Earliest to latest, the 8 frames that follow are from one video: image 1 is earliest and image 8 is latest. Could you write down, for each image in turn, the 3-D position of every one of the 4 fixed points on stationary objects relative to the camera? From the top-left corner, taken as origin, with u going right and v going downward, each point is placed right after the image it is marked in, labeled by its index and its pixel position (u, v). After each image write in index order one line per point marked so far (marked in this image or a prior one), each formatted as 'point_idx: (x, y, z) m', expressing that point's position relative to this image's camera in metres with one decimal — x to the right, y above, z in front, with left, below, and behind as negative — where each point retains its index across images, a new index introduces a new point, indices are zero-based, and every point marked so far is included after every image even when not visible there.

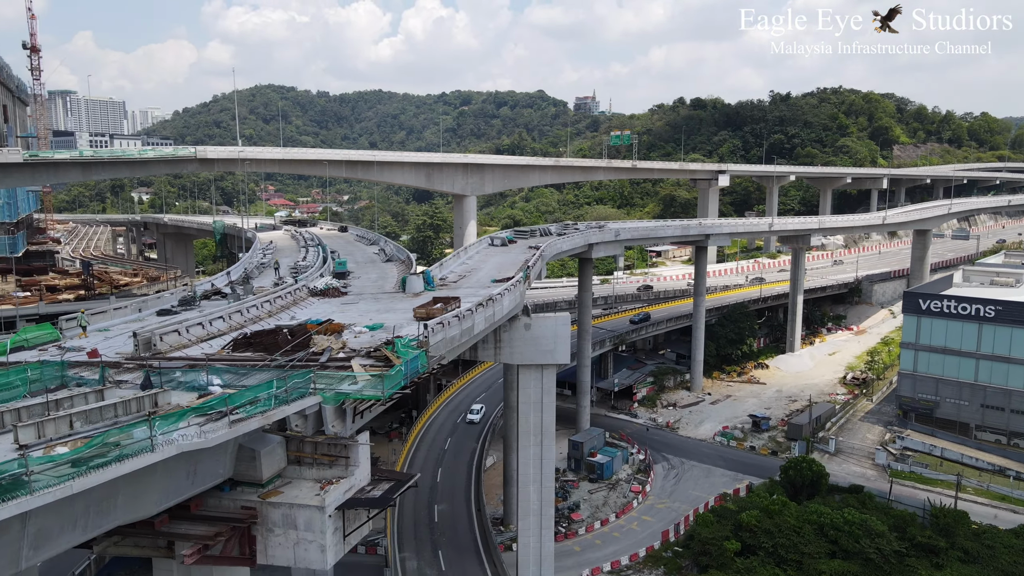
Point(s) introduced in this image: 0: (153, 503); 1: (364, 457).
0: (-6.6, -4.0, +13.6) m
1: (-3.3, -3.7, +16.4) m
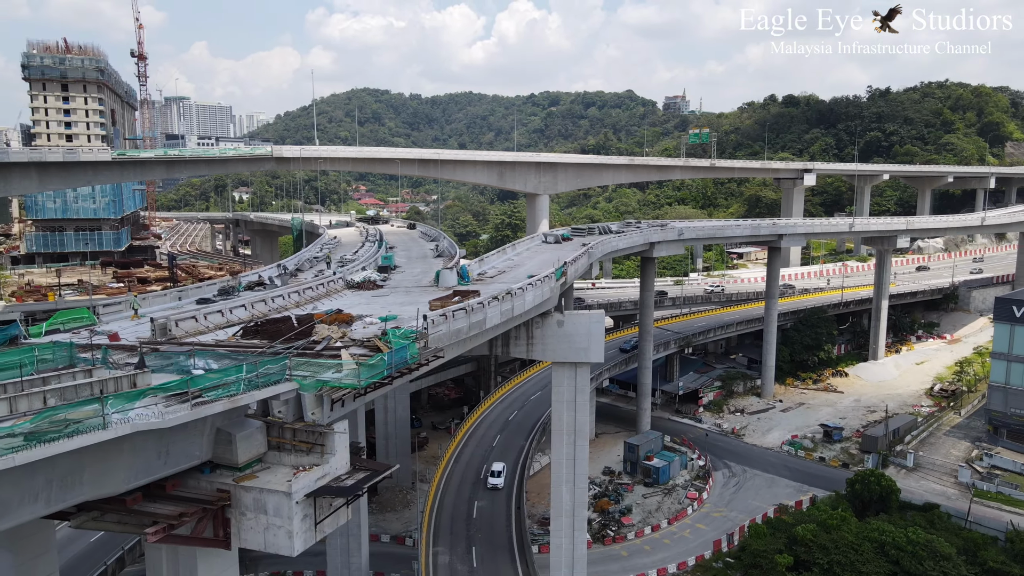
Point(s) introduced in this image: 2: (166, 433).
0: (-7.4, -3.7, +14.0) m
1: (-3.8, -3.5, +16.4) m
2: (-6.9, -2.8, +14.6) m
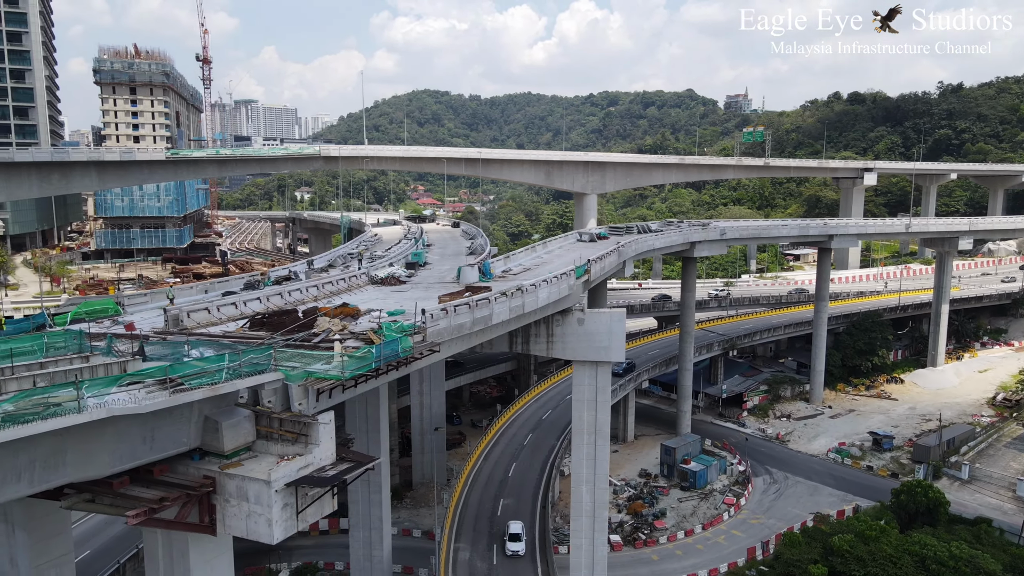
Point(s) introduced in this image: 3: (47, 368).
0: (-7.9, -3.4, +14.5) m
1: (-4.1, -3.3, +16.6) m
2: (-7.4, -2.6, +15.1) m
3: (-11.2, -1.9, +17.9) m
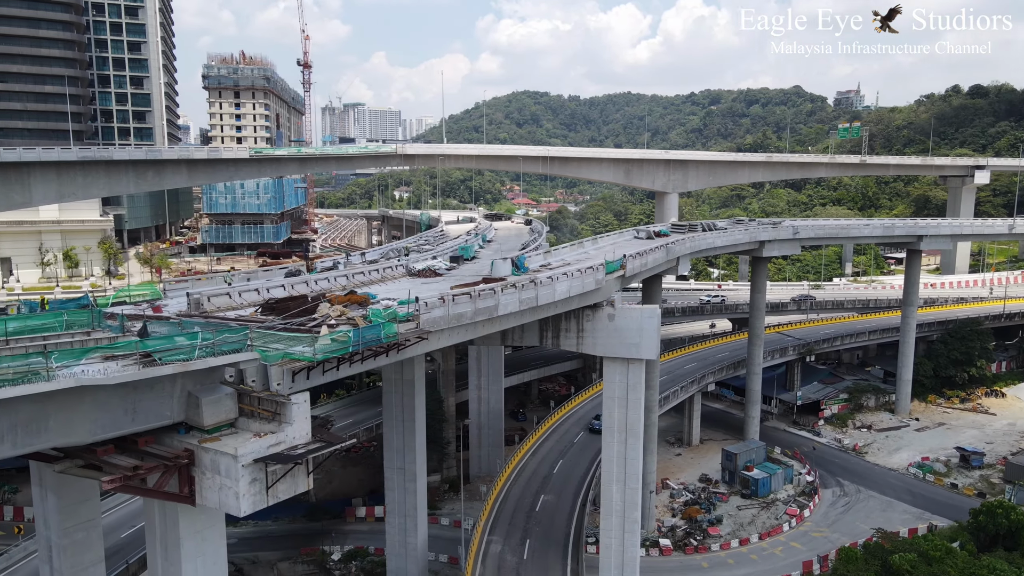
0: (-8.9, -3.0, +15.6) m
1: (-4.9, -2.9, +17.1) m
2: (-8.2, -2.2, +16.0) m
3: (-11.7, -1.4, +19.4) m
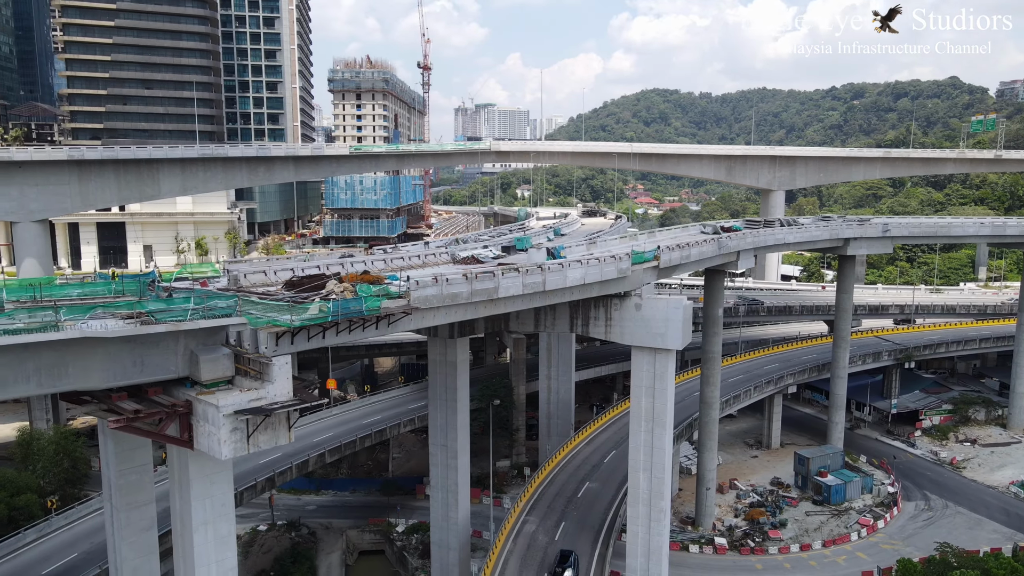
0: (-10.2, -2.2, +18.4) m
1: (-6.0, -2.2, +19.2) m
2: (-9.5, -1.4, +18.8) m
3: (-12.2, -0.6, +22.6) m
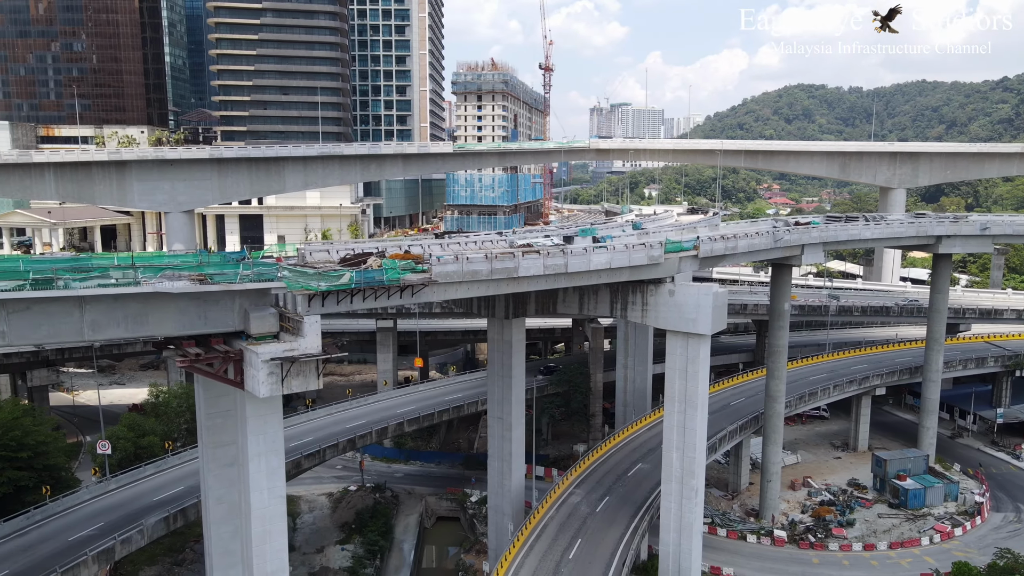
0: (-10.5, -1.2, +23.1) m
1: (-6.2, -1.3, +23.1) m
2: (-9.7, -0.4, +23.3) m
3: (-11.7, +0.5, +27.6) m
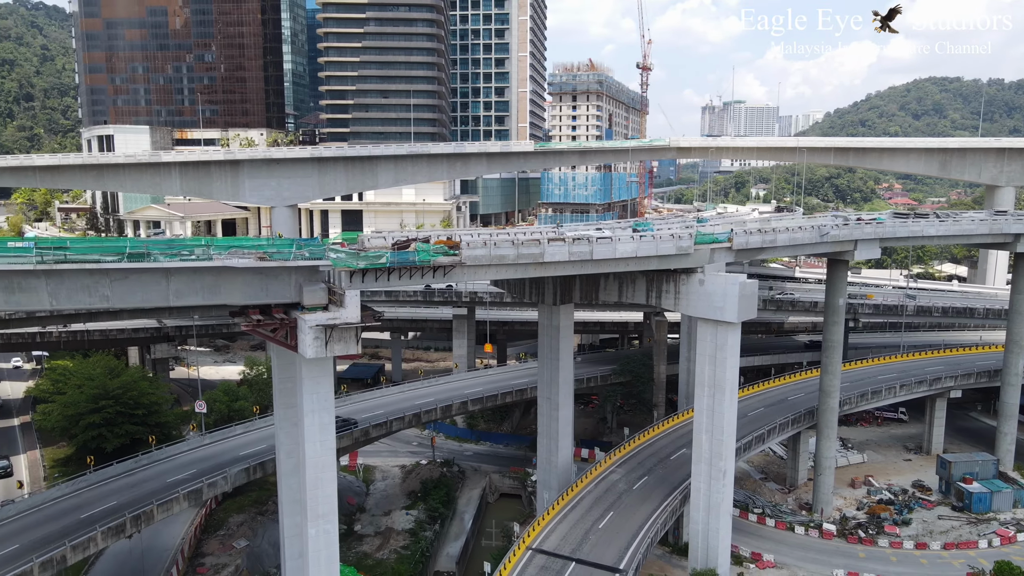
0: (-10.0, -0.3, +27.4) m
1: (-5.8, -0.5, +26.9) m
2: (-9.2, +0.4, +27.5) m
3: (-10.5, +1.4, +32.1) m
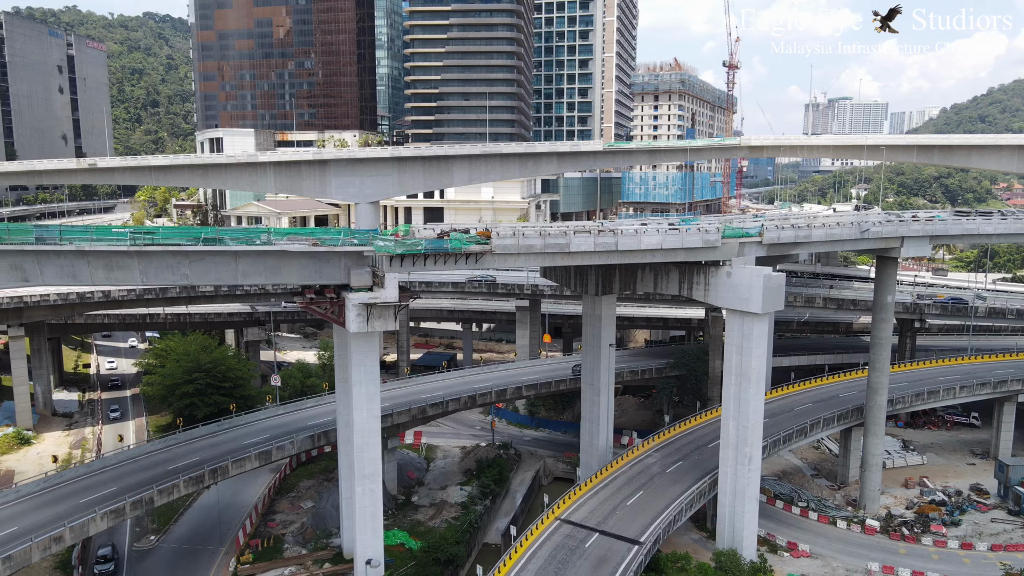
0: (-9.1, +0.5, +31.4) m
1: (-4.9, +0.2, +30.3) m
2: (-8.2, +1.2, +31.4) m
3: (-9.0, +2.2, +36.1) m
